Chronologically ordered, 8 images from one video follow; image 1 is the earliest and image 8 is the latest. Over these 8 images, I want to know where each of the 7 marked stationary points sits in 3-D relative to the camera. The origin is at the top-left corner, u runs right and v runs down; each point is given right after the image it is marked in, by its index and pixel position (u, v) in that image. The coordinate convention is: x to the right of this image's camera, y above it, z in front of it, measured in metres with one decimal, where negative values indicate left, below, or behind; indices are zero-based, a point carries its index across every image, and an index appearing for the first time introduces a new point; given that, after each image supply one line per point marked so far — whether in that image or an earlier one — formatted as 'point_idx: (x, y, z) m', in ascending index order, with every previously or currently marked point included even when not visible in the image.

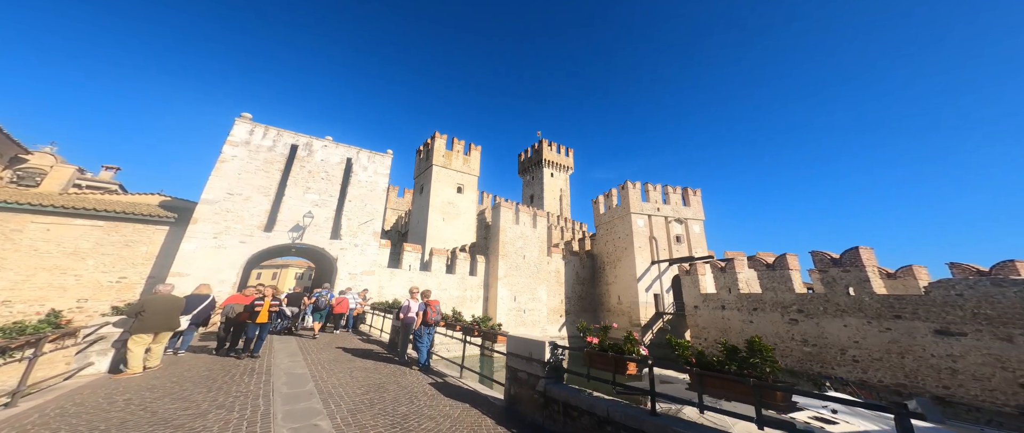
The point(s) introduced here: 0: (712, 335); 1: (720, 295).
0: (+10.2, -6.3, +18.7) m
1: (+10.6, -4.2, +18.7) m
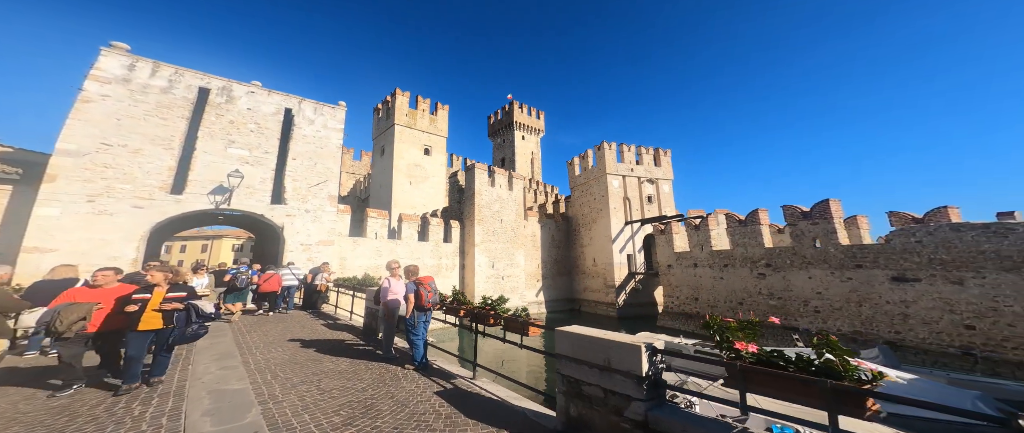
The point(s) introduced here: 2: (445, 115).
0: (+8.9, -4.1, +19.0) m
1: (+9.3, -2.0, +18.8) m
2: (-3.8, +5.6, +20.0) m
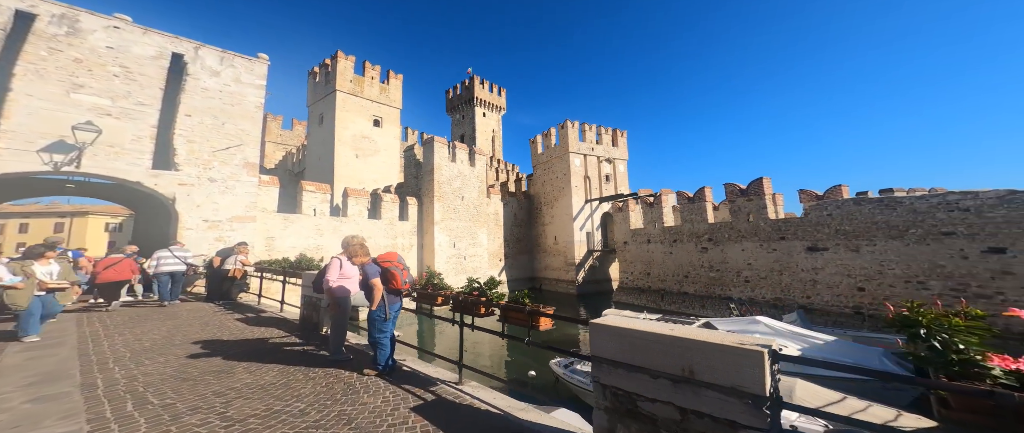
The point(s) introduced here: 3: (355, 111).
0: (+6.8, -2.8, +19.4) m
1: (+7.1, -0.7, +19.1) m
2: (-6.1, +6.8, +18.0) m
3: (-7.3, +4.8, +15.9) m
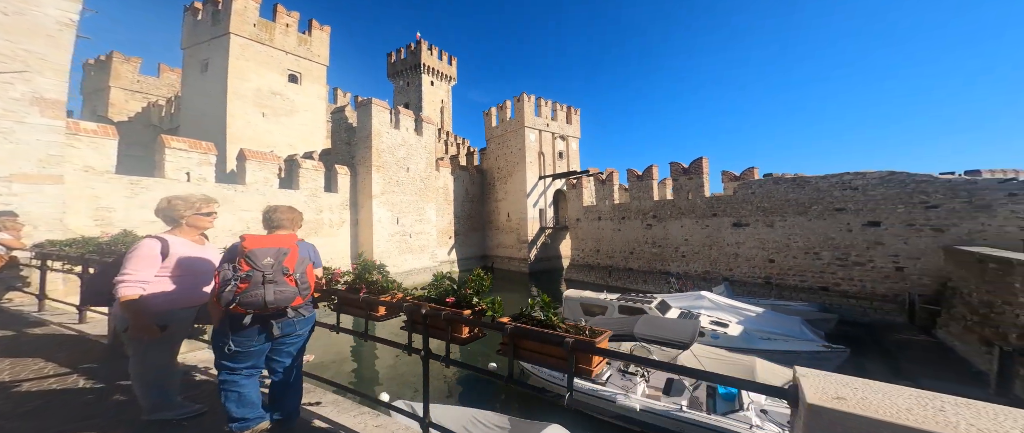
0: (+4.1, -1.5, +19.1) m
1: (+4.6, +0.6, +18.7) m
2: (-8.2, +8.0, +15.2) m
3: (-9.1, +5.9, +13.0) m
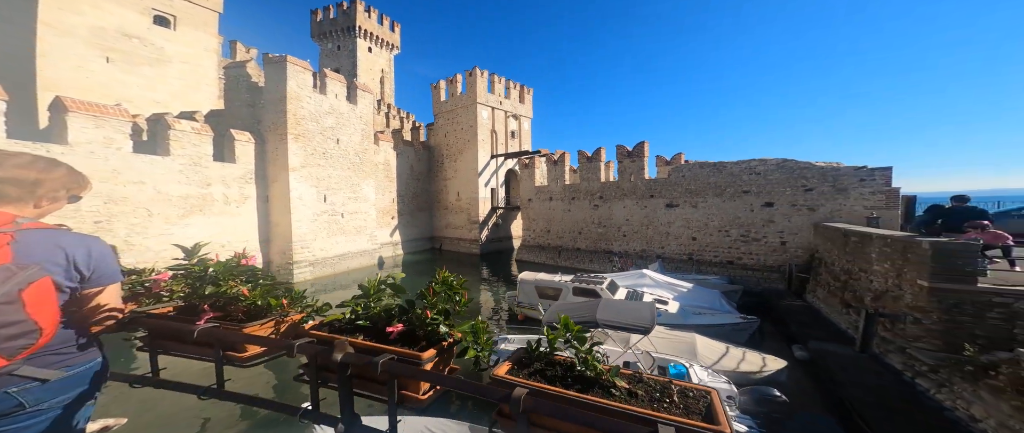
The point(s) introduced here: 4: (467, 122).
0: (+1.5, -0.5, +18.9) m
1: (+2.0, +1.6, +18.5) m
2: (-9.9, +8.9, +12.6) m
3: (-10.5, +6.6, +10.4) m
4: (-2.6, +5.5, +19.9) m
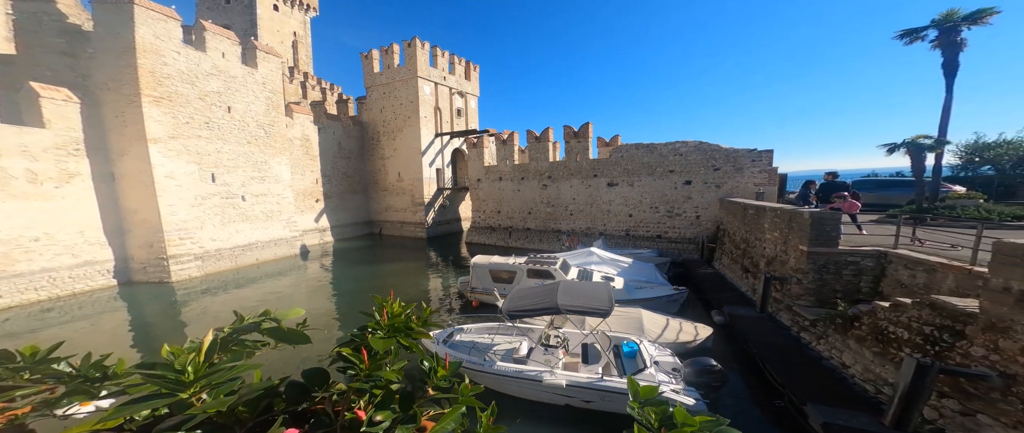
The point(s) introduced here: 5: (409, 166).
0: (-1.1, +0.5, +18.2) m
1: (-0.6, +2.6, +17.8) m
2: (-11.6, +9.3, +9.7) m
3: (-11.8, +6.9, +7.6) m
4: (-5.4, +6.4, +18.3) m
5: (-5.4, +2.7, +18.9) m
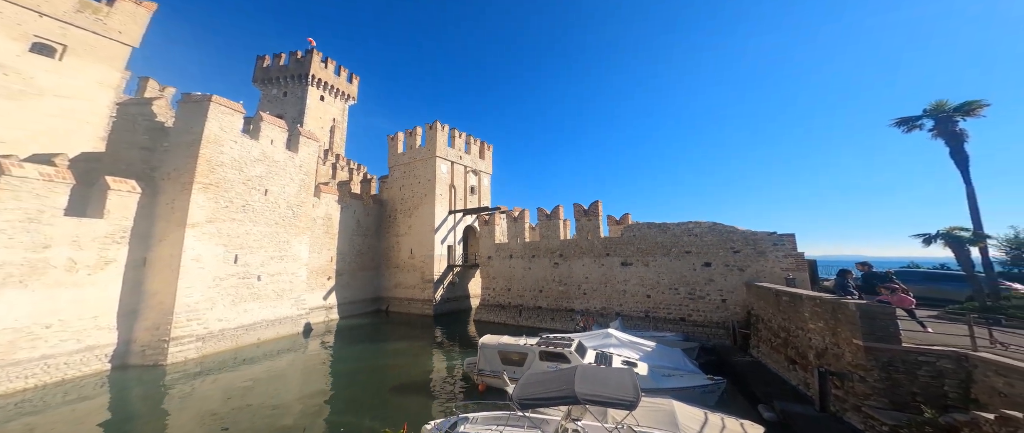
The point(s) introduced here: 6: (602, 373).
0: (-0.5, -3.4, +18.0) m
1: (0.0, -1.4, +17.9) m
2: (-11.2, +7.0, +11.9) m
3: (-11.5, +5.1, +9.3) m
4: (-4.8, +2.3, +19.4) m
5: (-4.9, -1.4, +19.2) m
6: (+1.8, -3.2, +7.2) m
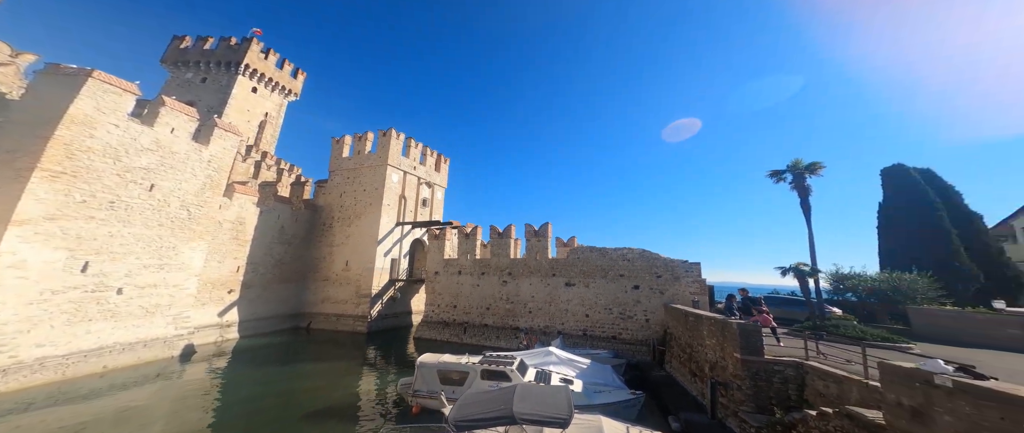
0: (-3.5, -4.2, +17.6) m
1: (-2.8, -2.2, +17.8) m
2: (-12.3, +7.2, +10.5) m
3: (-12.2, +5.5, +7.8) m
4: (-7.5, +1.8, +18.7) m
5: (-7.8, -2.0, +18.2) m
6: (+0.7, -3.7, +7.4) m
